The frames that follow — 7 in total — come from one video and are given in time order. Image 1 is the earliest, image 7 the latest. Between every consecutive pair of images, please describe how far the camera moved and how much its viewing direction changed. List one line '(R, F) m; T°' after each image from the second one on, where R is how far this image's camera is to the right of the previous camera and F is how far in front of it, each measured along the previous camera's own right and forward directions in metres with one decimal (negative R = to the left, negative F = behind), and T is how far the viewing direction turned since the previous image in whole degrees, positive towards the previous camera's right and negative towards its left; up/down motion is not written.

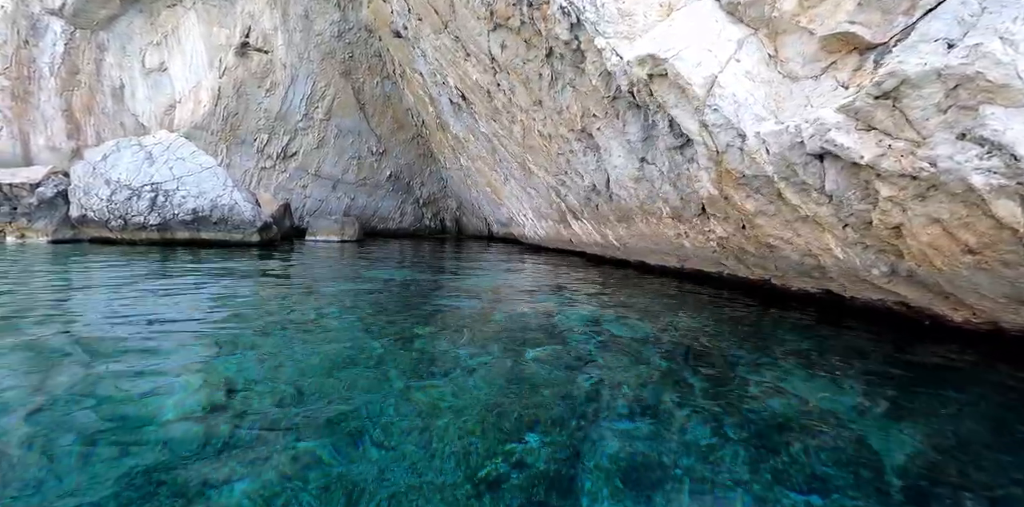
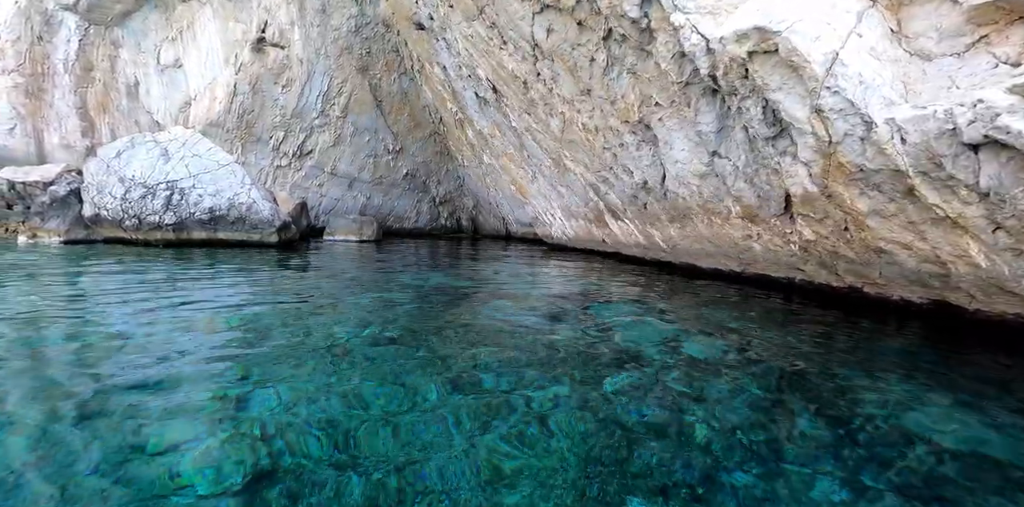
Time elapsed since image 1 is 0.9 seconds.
(-0.4, +0.5) m; -1°
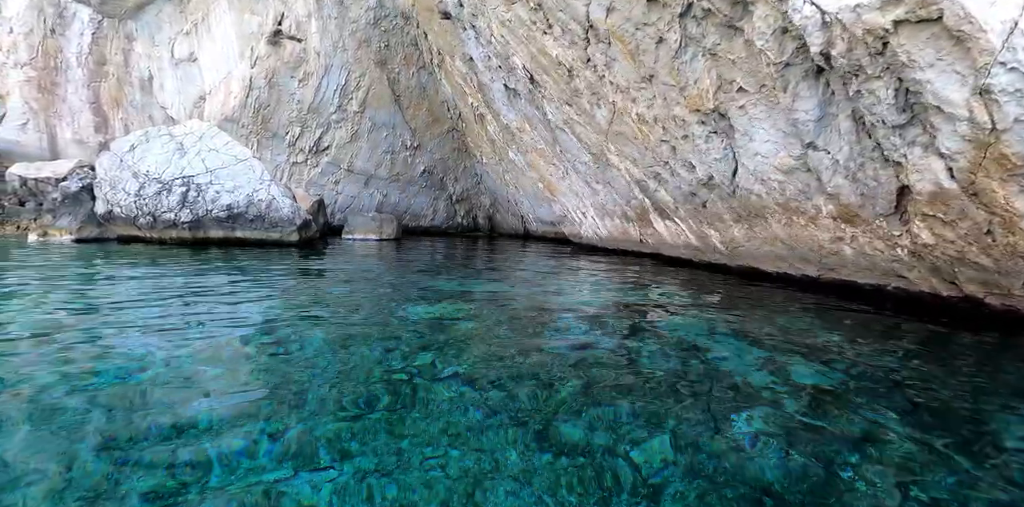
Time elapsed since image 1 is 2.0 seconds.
(-0.5, +0.5) m; -1°
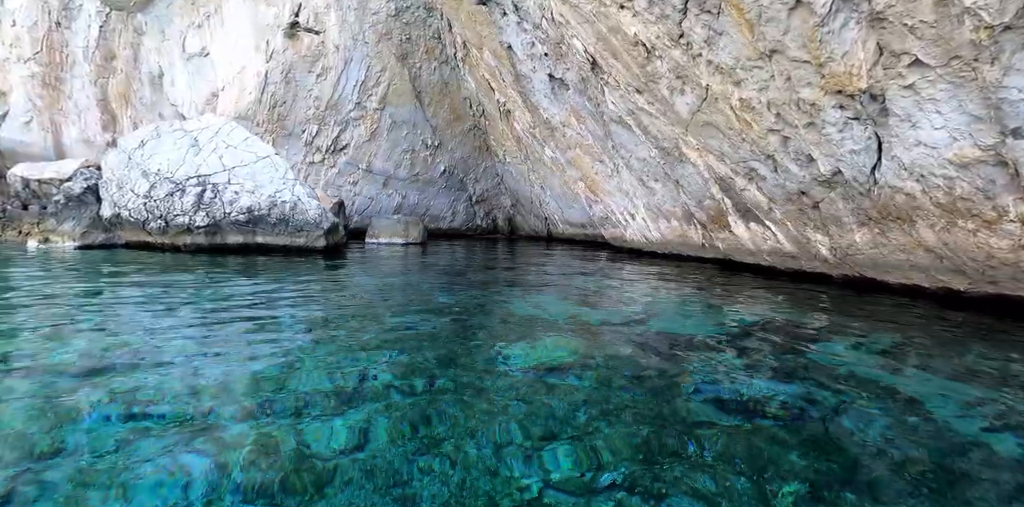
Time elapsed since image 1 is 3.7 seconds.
(-0.7, +0.8) m; 0°
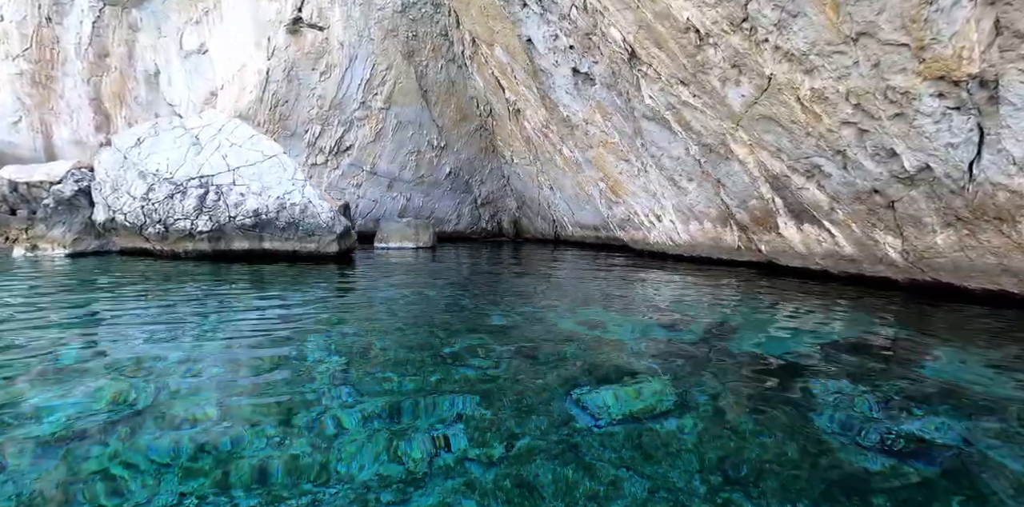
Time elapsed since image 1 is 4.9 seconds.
(-0.5, +0.5) m; +1°
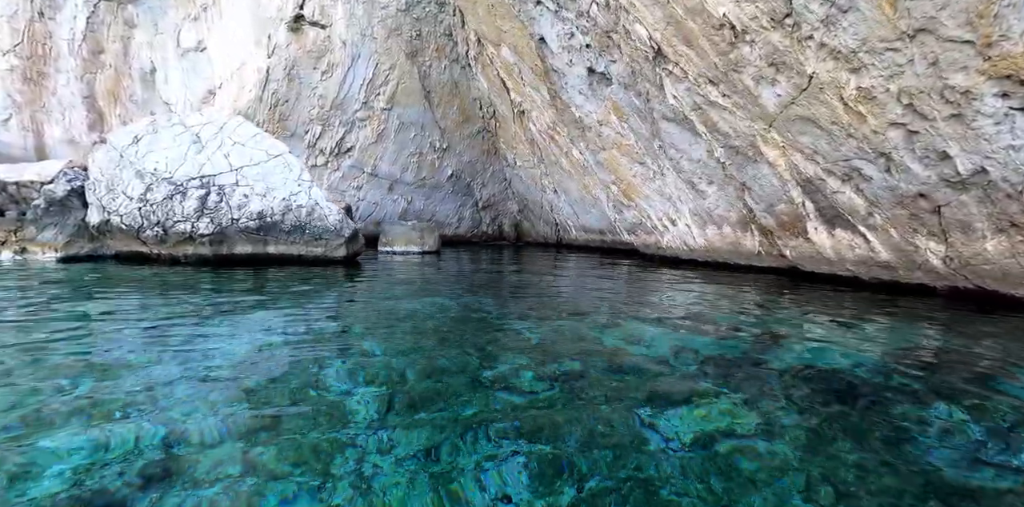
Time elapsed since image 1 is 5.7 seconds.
(-0.3, +0.2) m; +1°
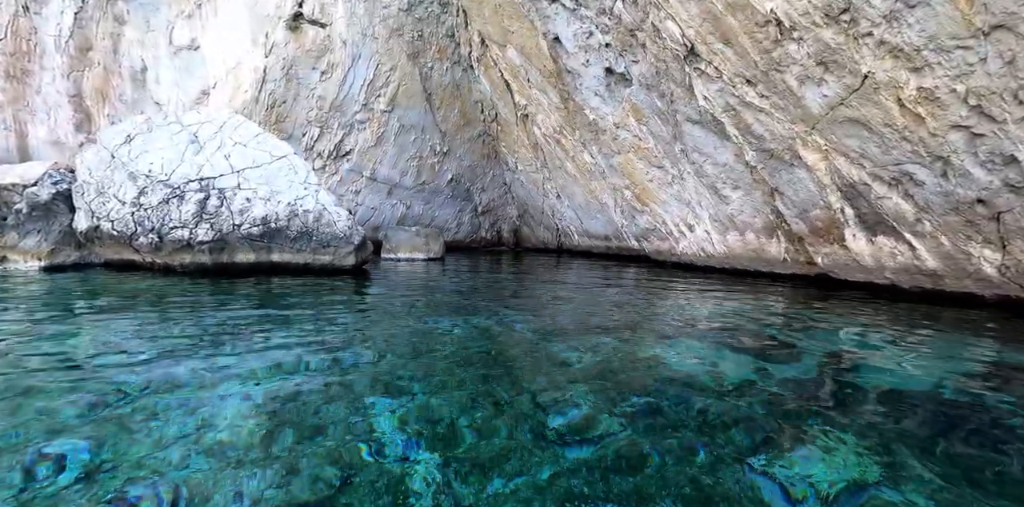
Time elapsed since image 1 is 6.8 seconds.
(-0.4, +0.3) m; +1°
